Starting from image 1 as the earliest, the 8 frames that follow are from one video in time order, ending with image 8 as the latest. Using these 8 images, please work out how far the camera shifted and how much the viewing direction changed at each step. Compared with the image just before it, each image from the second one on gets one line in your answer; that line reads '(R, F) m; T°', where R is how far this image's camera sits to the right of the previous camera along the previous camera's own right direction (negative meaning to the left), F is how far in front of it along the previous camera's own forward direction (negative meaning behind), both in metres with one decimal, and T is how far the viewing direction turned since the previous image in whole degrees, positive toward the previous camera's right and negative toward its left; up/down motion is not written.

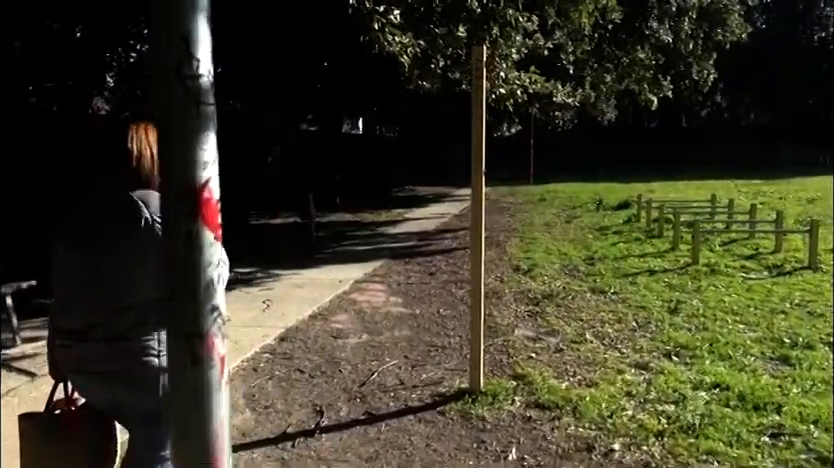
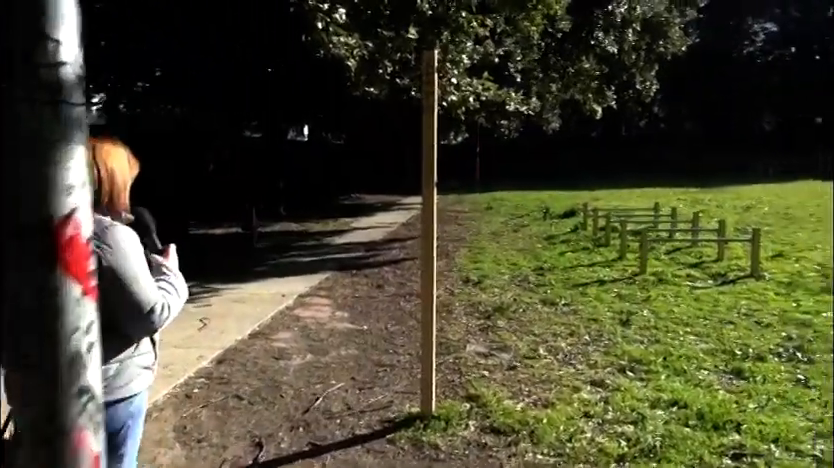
(0.0, +0.2) m; +3°
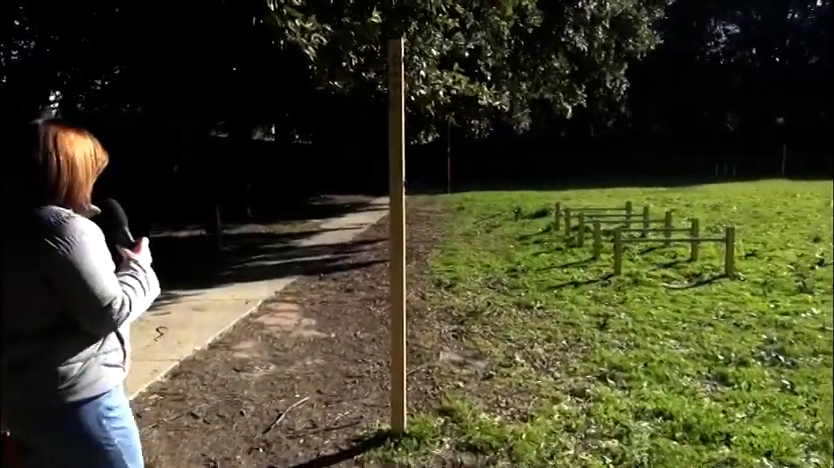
(0.0, +0.3) m; +2°
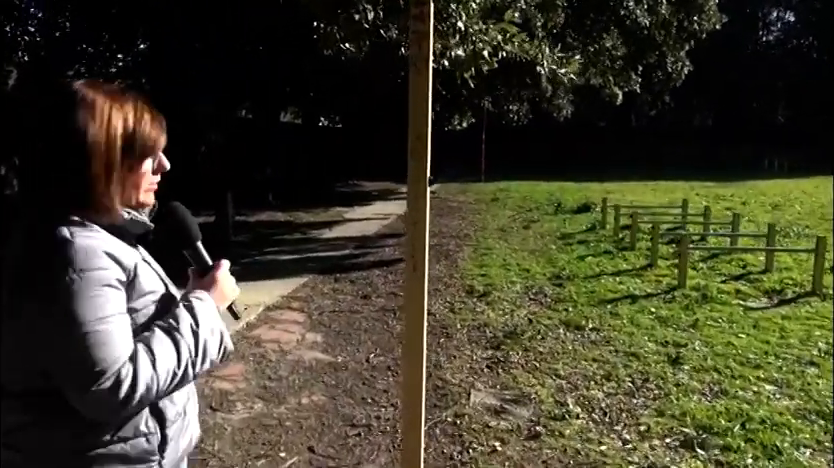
(0.0, +1.4) m; -2°
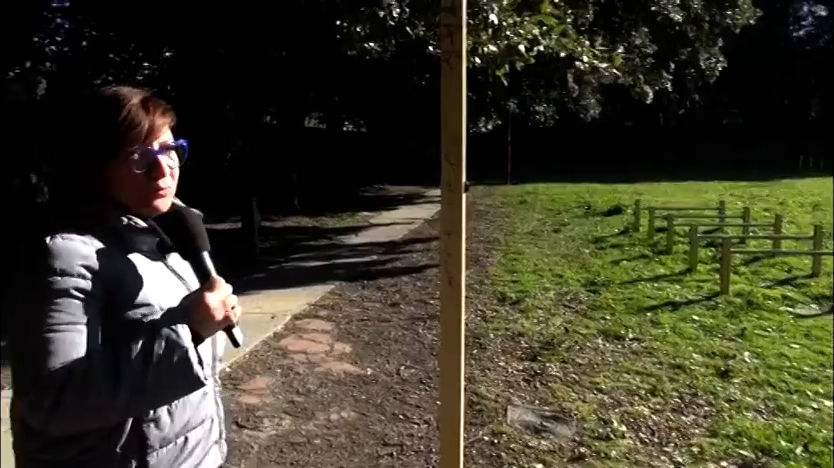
(0.0, +0.3) m; -2°
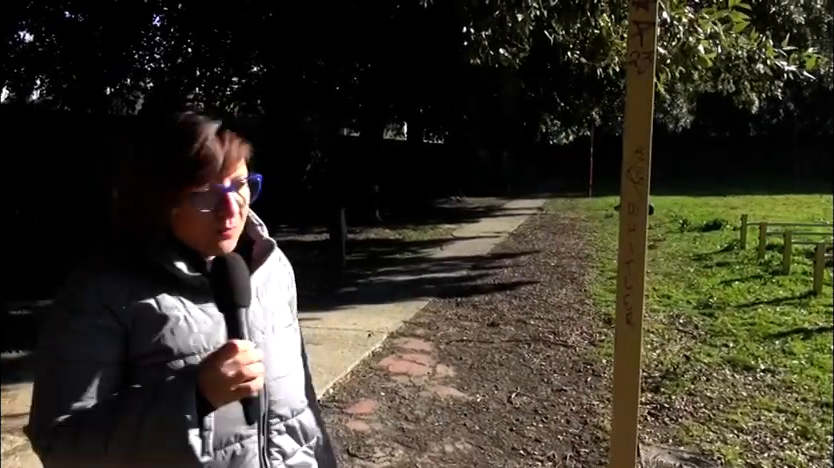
(-0.3, +0.4) m; -4°
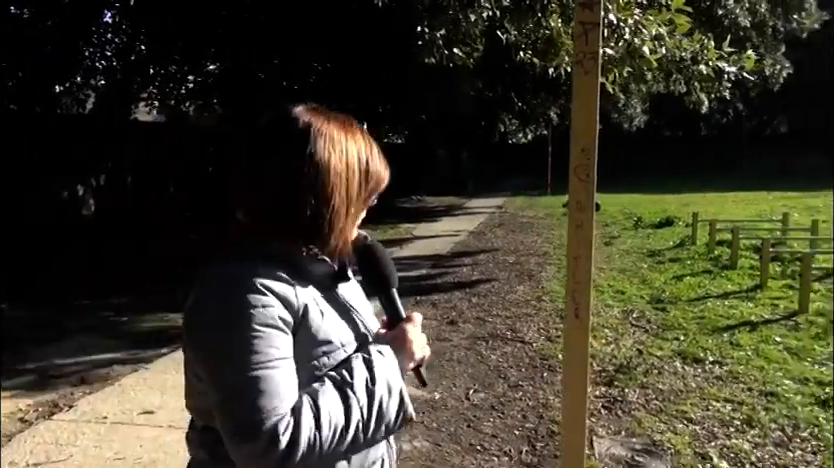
(0.0, -0.1) m; +2°
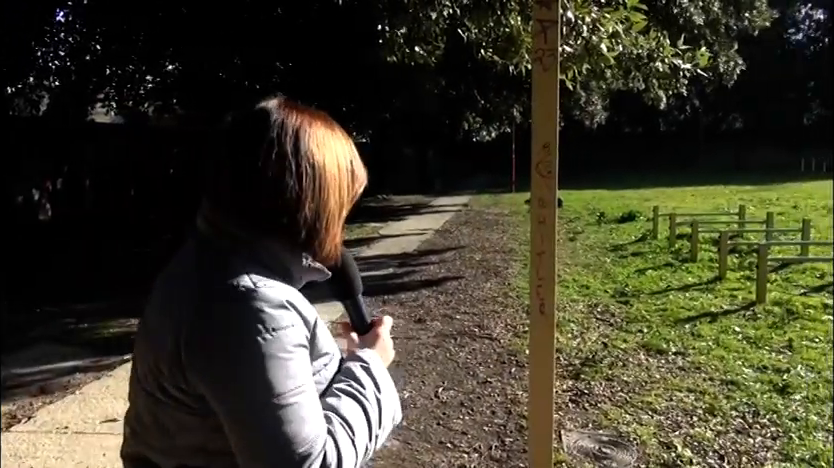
(0.0, -0.1) m; +2°
